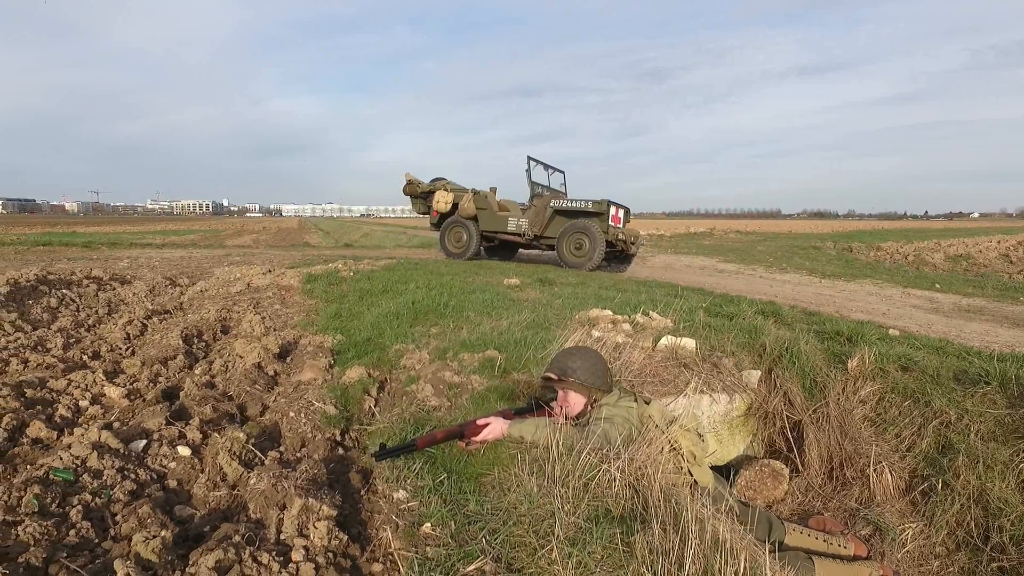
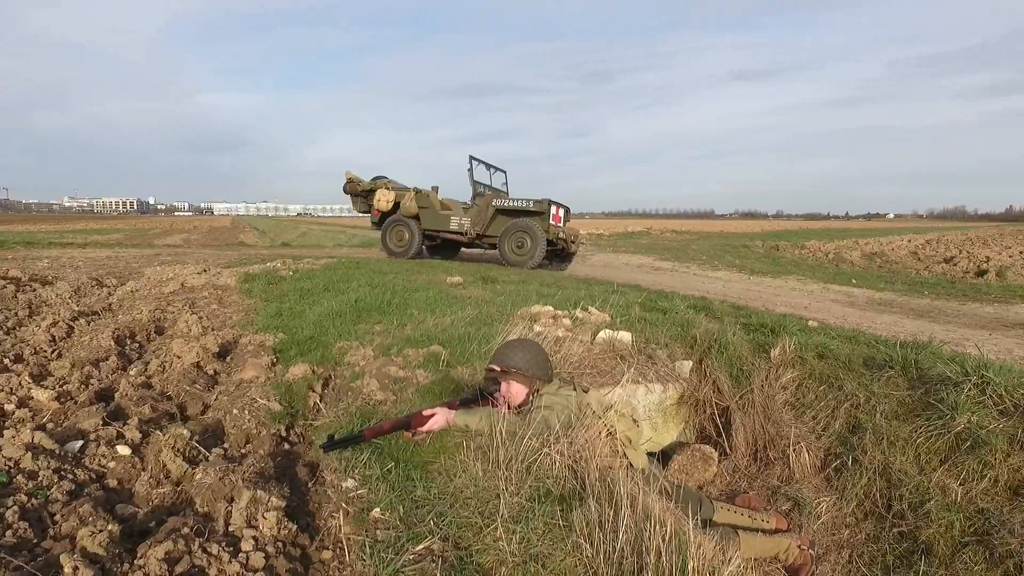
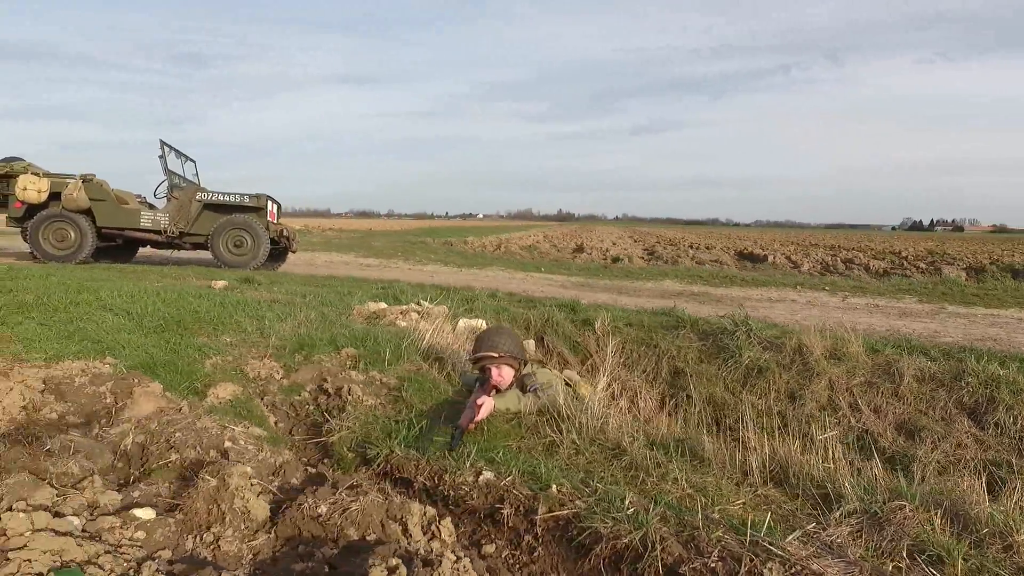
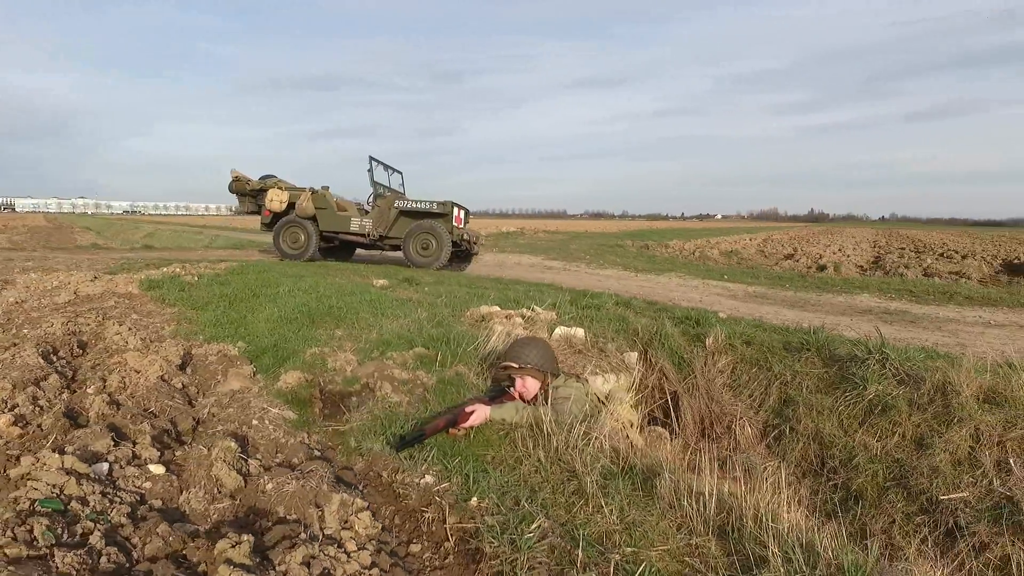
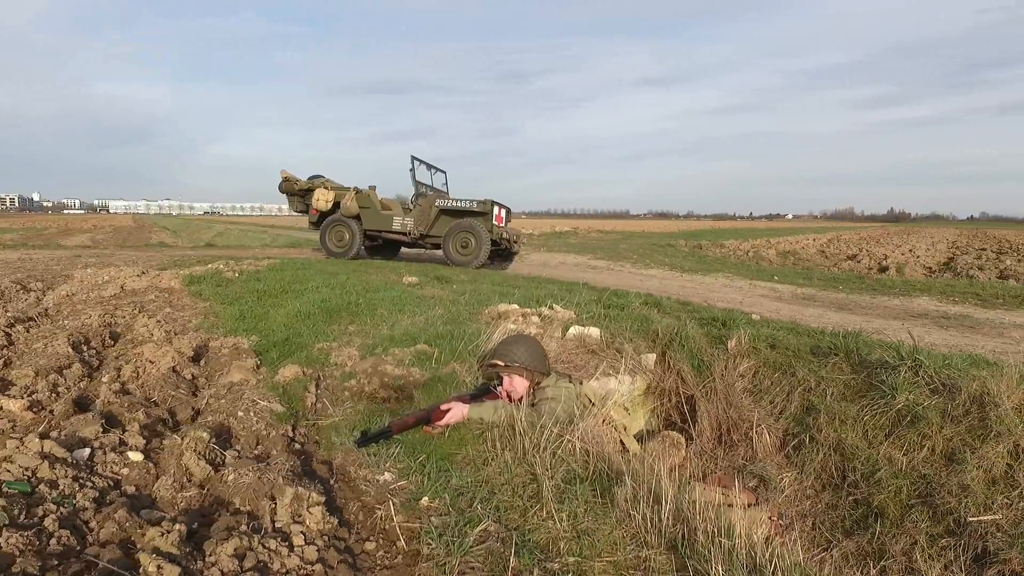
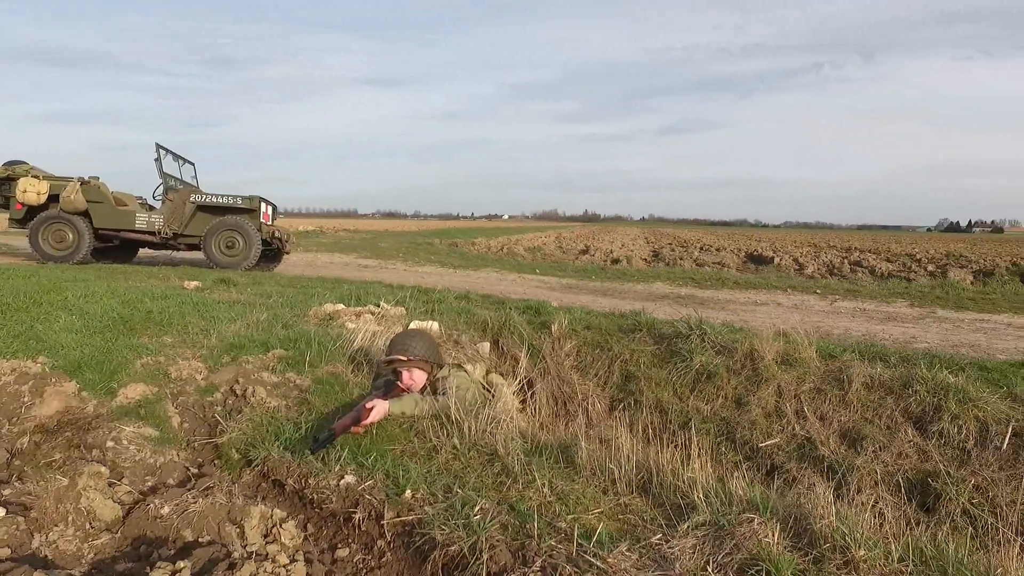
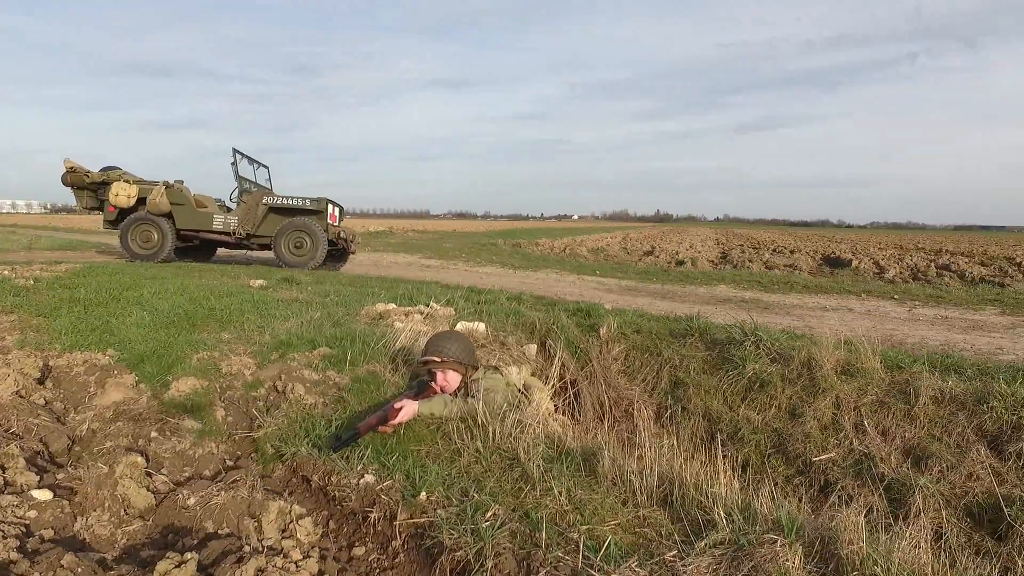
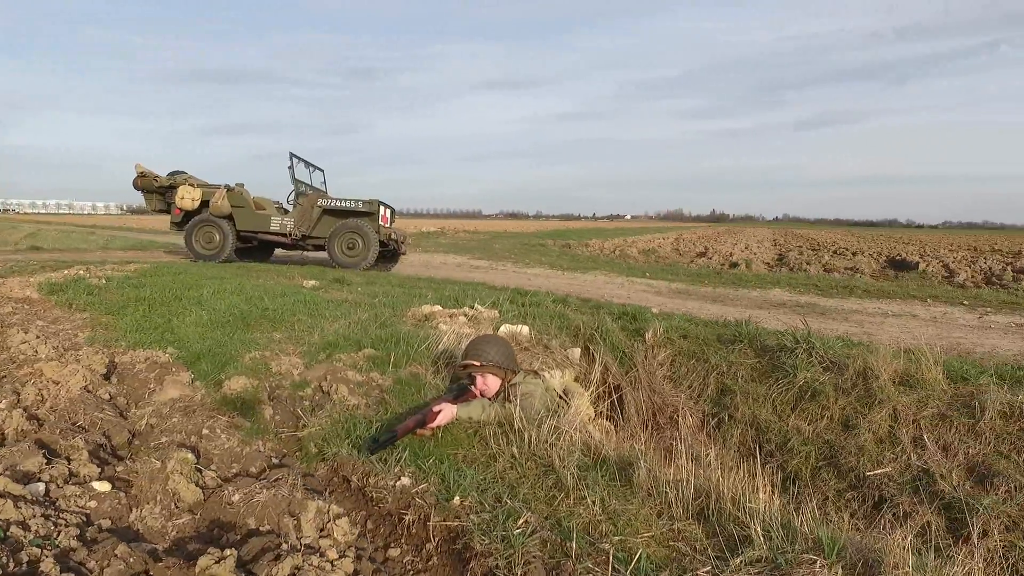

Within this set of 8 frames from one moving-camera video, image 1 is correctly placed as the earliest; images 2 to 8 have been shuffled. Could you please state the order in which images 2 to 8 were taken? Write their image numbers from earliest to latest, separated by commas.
2, 5, 4, 8, 7, 6, 3
